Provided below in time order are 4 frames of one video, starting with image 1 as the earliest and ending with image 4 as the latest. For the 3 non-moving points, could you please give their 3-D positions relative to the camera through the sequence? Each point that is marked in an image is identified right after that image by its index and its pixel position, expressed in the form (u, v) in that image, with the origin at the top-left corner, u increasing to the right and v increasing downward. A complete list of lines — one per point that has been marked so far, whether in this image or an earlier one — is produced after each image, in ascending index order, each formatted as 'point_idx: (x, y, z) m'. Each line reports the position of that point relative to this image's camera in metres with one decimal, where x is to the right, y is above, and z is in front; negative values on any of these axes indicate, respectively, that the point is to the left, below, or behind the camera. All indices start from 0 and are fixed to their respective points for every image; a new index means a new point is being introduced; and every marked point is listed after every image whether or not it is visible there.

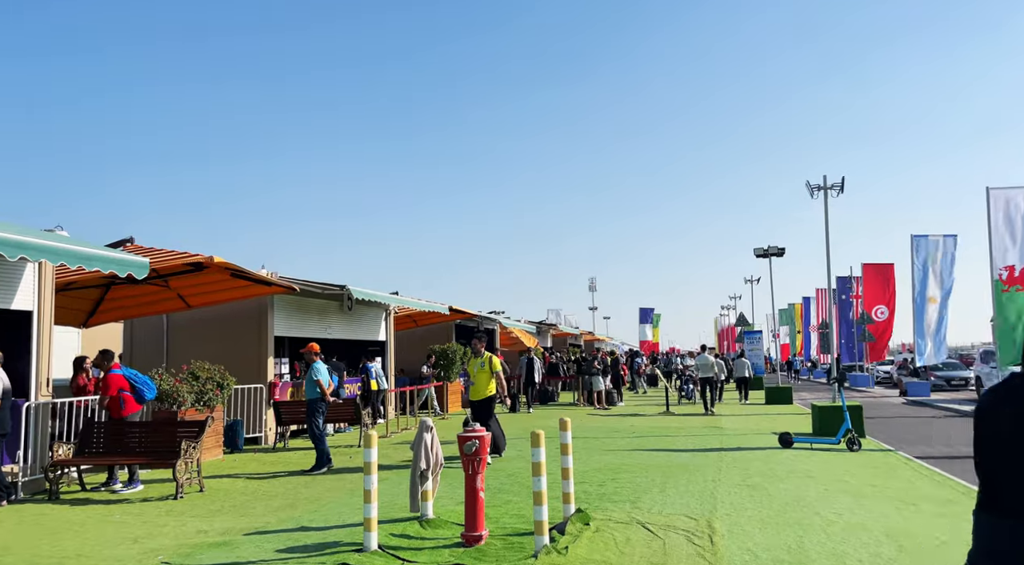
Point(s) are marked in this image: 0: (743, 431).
0: (+4.5, -2.9, +15.5) m
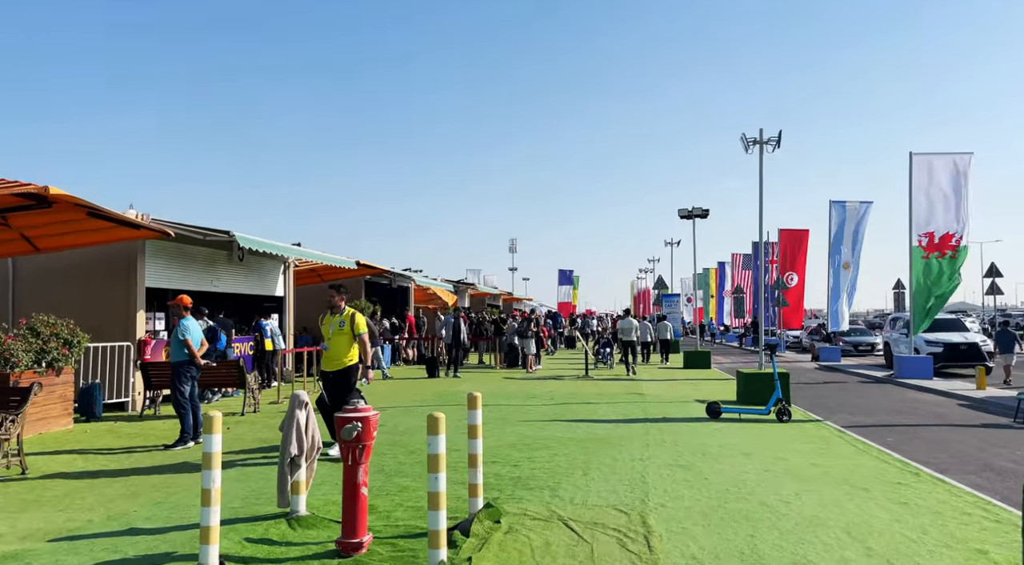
0: (+2.8, -2.2, +14.6) m
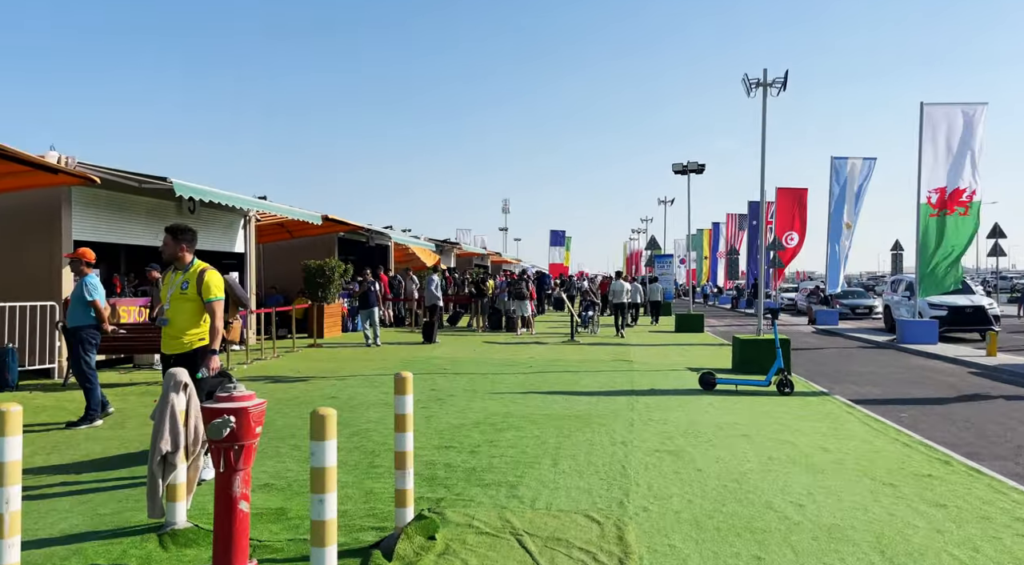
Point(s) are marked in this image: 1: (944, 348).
0: (+2.4, -1.4, +13.3) m
1: (+10.3, -1.6, +18.9) m
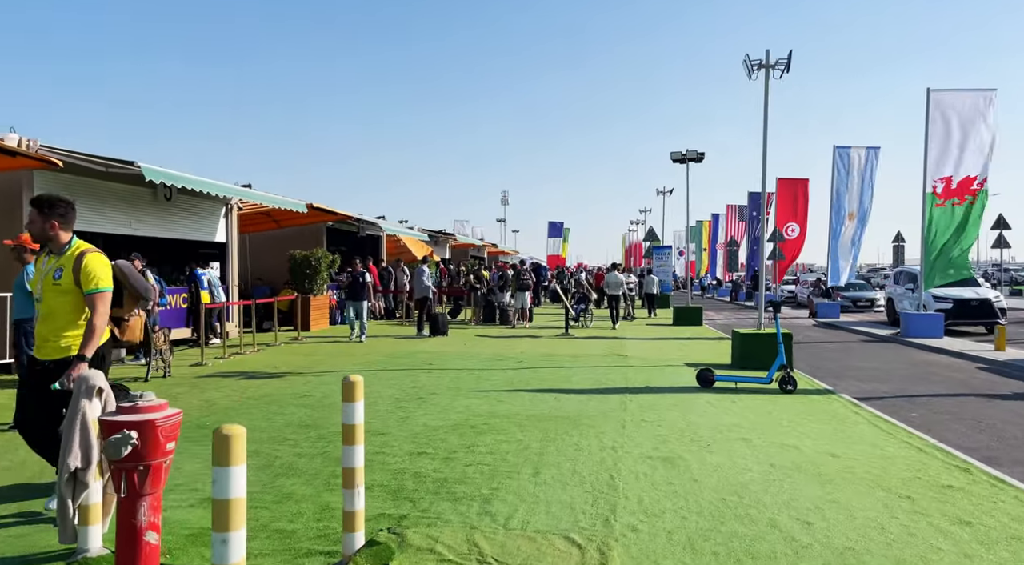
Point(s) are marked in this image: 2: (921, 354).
0: (+2.2, -1.3, +12.8) m
1: (+10.1, -1.4, +18.3) m
2: (+8.6, -1.5, +16.6) m
